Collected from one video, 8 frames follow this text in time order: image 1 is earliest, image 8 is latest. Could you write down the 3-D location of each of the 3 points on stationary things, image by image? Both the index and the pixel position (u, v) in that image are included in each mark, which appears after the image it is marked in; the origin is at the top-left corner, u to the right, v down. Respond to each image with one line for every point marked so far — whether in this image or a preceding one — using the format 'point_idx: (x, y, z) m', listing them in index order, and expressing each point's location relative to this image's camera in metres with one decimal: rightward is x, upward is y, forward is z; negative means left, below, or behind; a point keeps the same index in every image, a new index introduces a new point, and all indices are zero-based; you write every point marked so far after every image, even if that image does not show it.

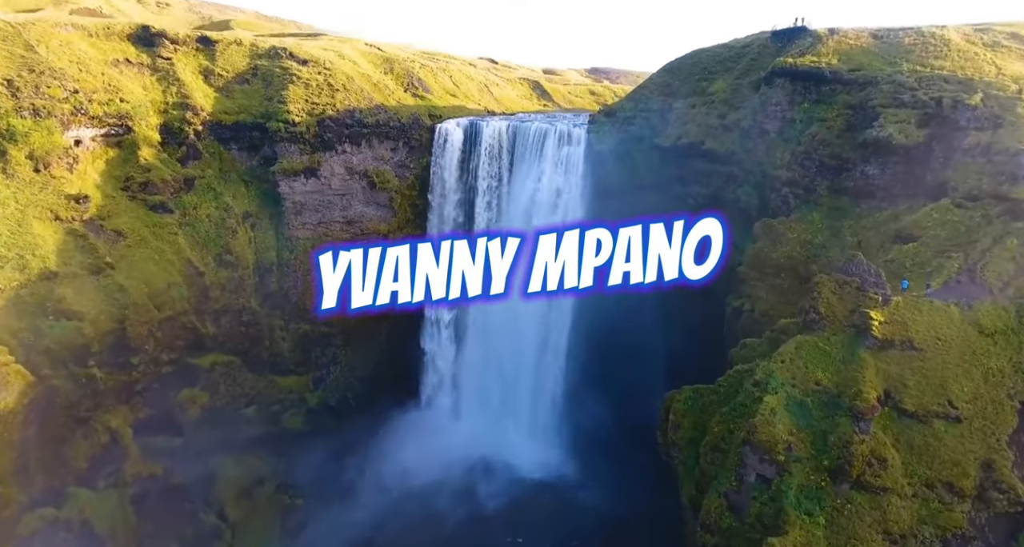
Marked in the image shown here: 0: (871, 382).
0: (+10.4, -3.1, +16.8) m
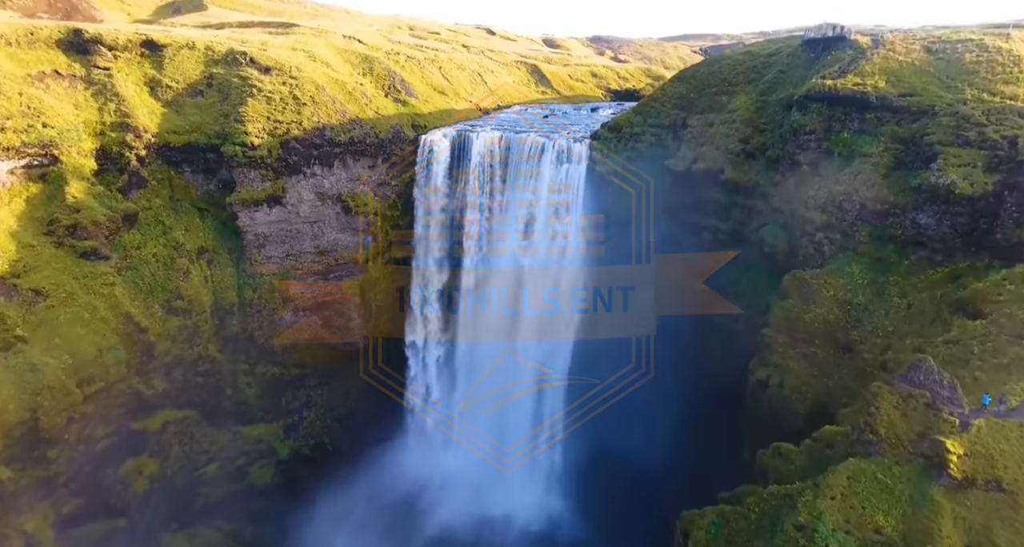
0: (+10.1, -6.1, +13.2) m
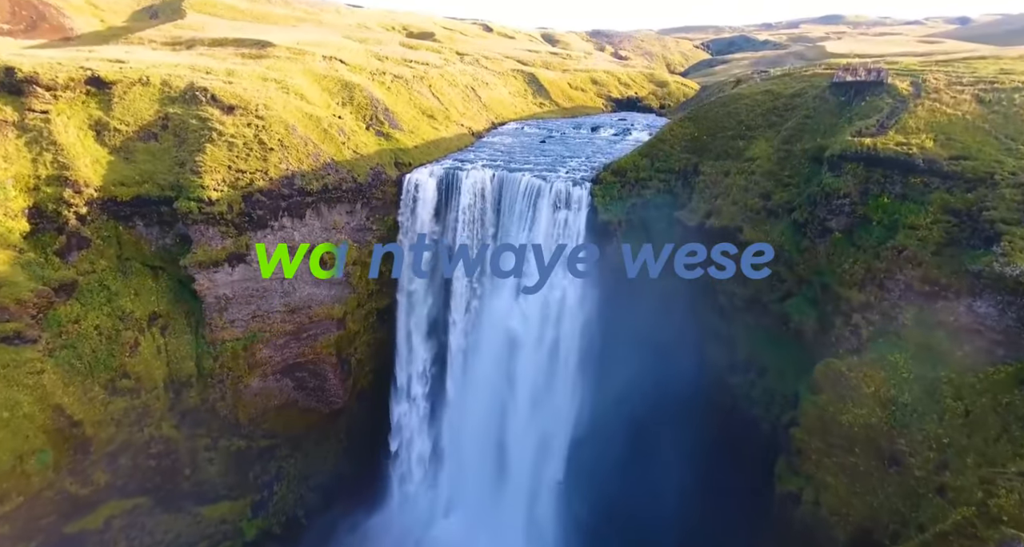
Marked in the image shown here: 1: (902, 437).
0: (+9.8, -9.4, +10.2) m
1: (+12.4, -5.2, +18.3) m
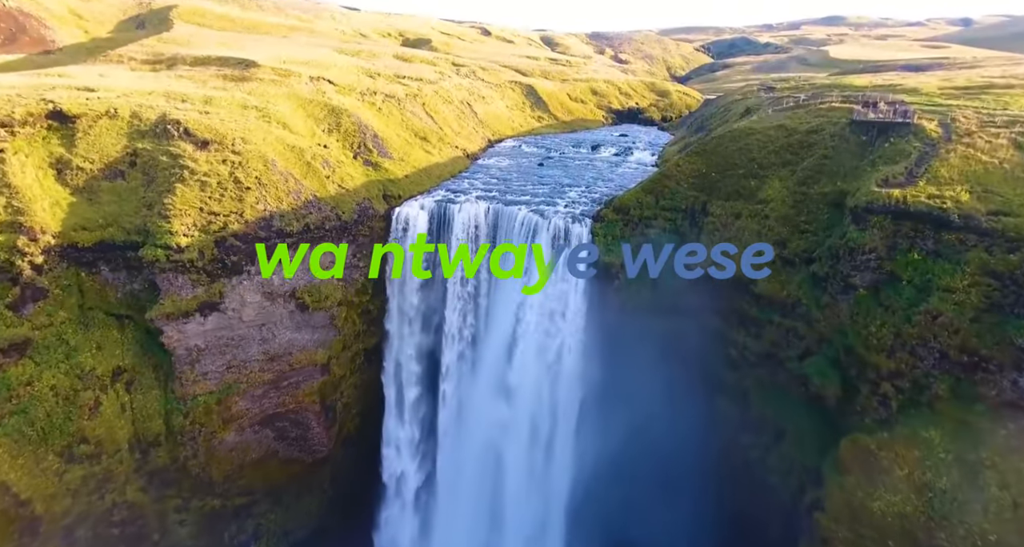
0: (+9.5, -11.5, +8.3) m
1: (+12.2, -7.4, +16.4) m
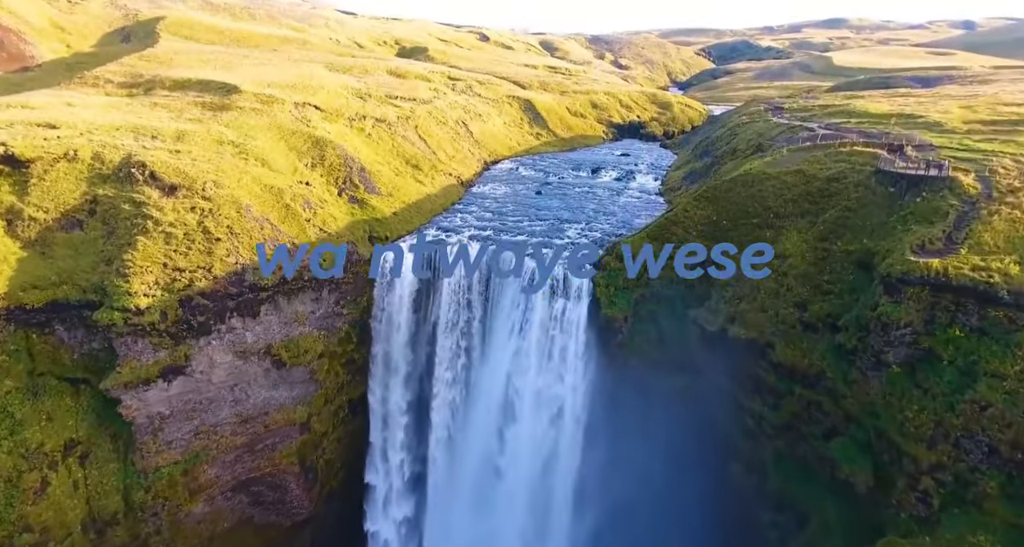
0: (+9.3, -13.9, +6.1) m
1: (+12.0, -9.8, +14.3) m
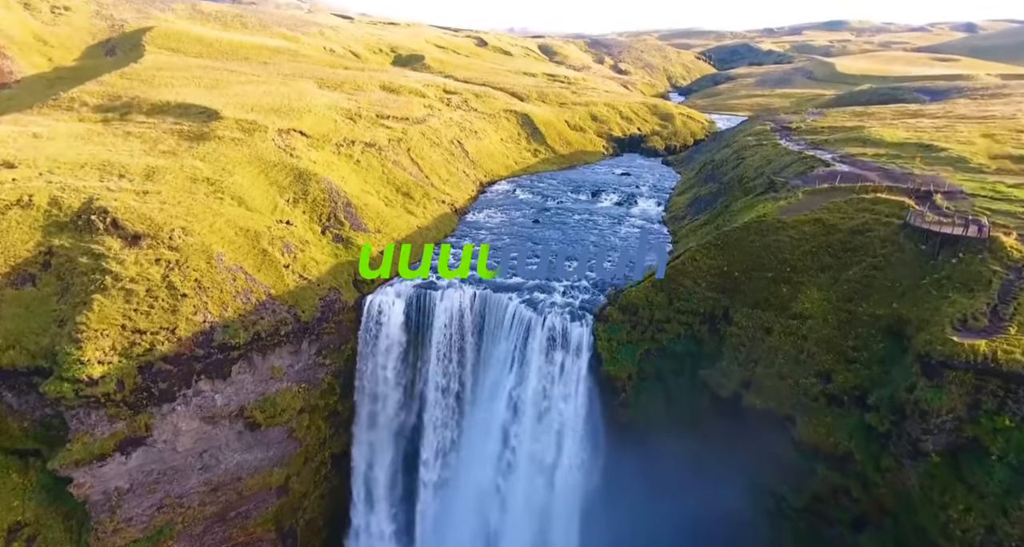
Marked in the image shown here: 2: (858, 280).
0: (+9.1, -16.0, +4.2) m
1: (+11.7, -11.9, +12.3) m
2: (+12.0, -0.2, +20.0) m
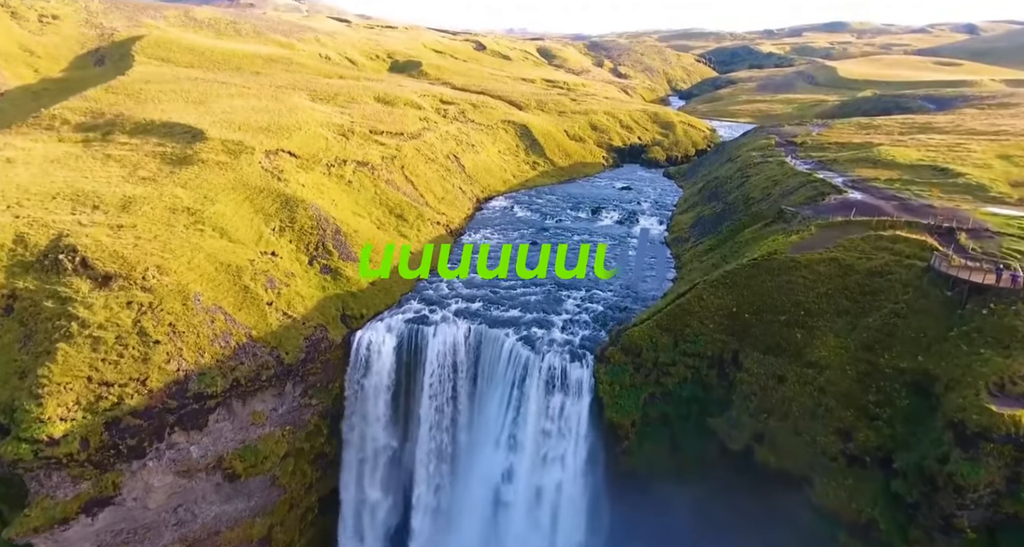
0: (+8.9, -17.5, +2.8) m
1: (+11.6, -13.5, +11.0) m
2: (+11.9, -1.7, +18.6) m
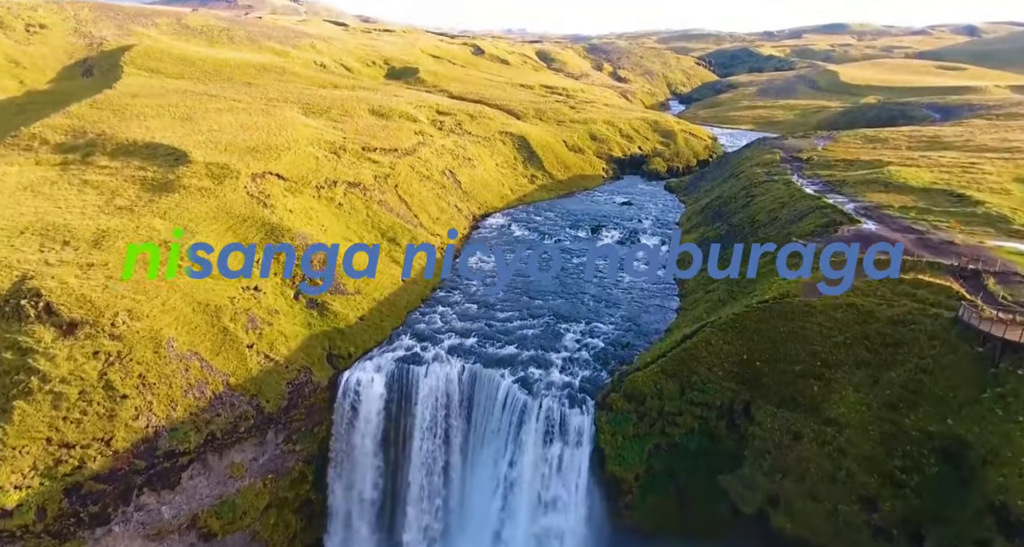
0: (+8.8, -19.1, +1.4) m
1: (+11.4, -15.0, +9.6) m
2: (+11.7, -3.3, +17.2) m
